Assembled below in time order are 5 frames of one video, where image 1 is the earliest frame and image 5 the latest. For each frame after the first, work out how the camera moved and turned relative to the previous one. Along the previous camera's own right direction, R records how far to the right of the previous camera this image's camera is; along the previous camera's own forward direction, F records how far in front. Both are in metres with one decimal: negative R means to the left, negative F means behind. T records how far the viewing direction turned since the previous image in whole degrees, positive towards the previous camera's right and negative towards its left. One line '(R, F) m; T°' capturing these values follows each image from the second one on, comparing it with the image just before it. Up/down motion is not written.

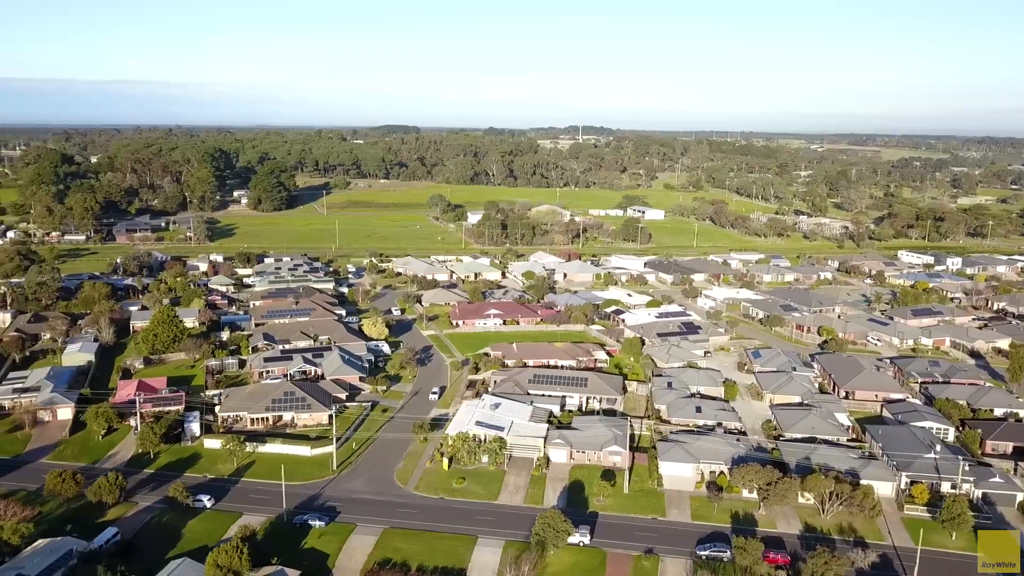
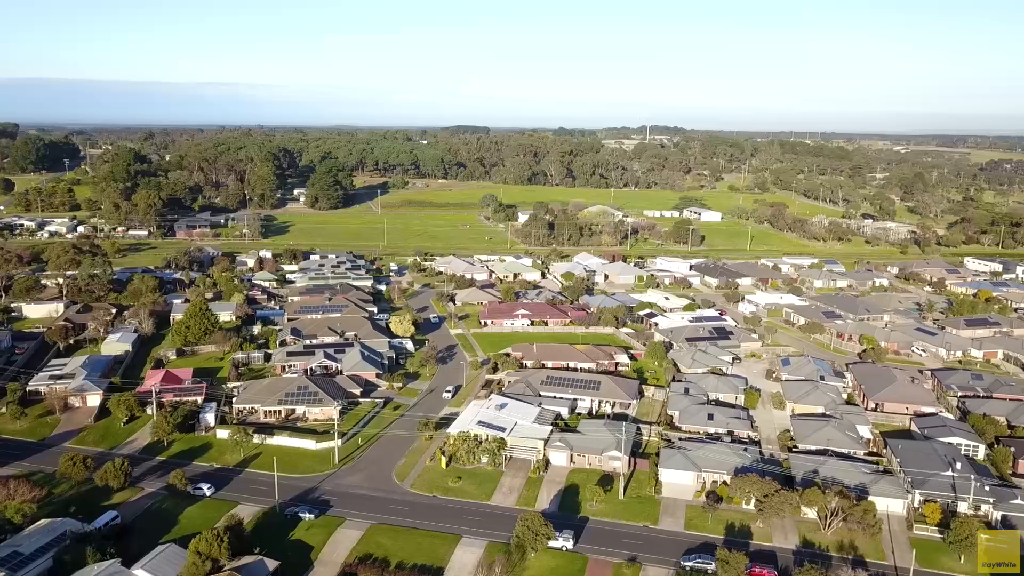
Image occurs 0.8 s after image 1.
(+2.0, +0.2) m; -5°
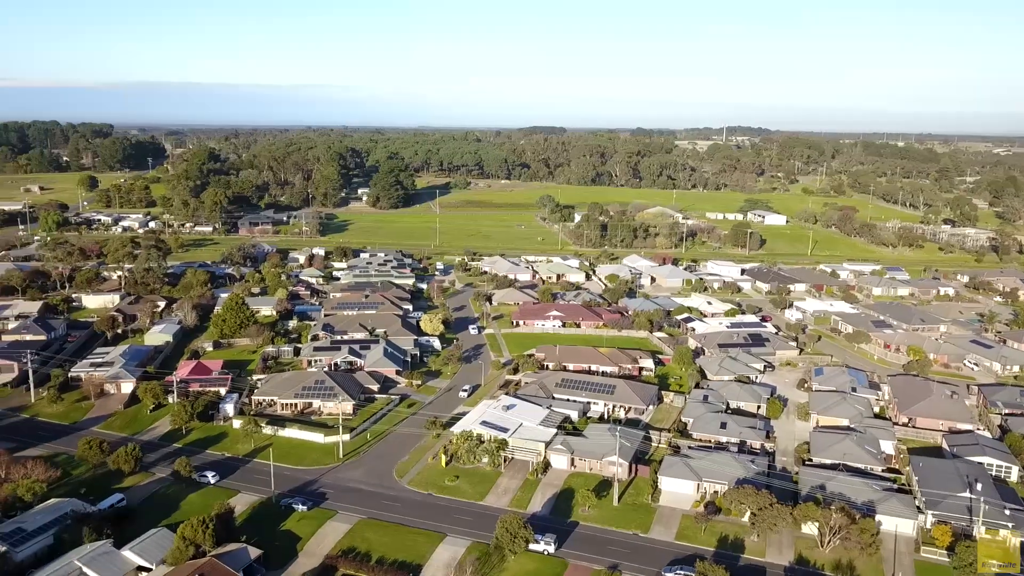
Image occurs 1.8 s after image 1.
(+2.1, +0.2) m; -6°
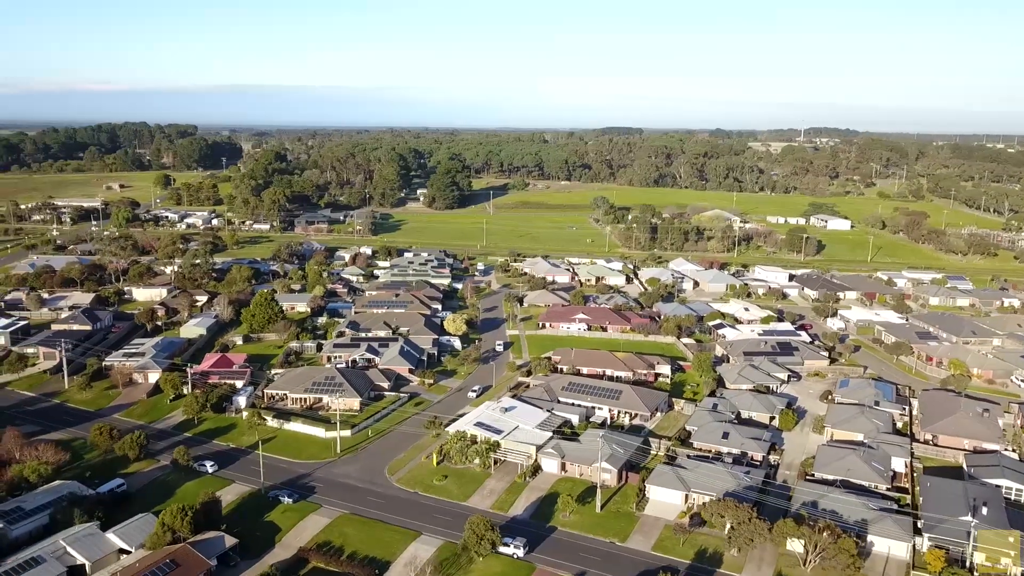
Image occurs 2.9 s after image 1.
(+2.4, +0.1) m; -6°
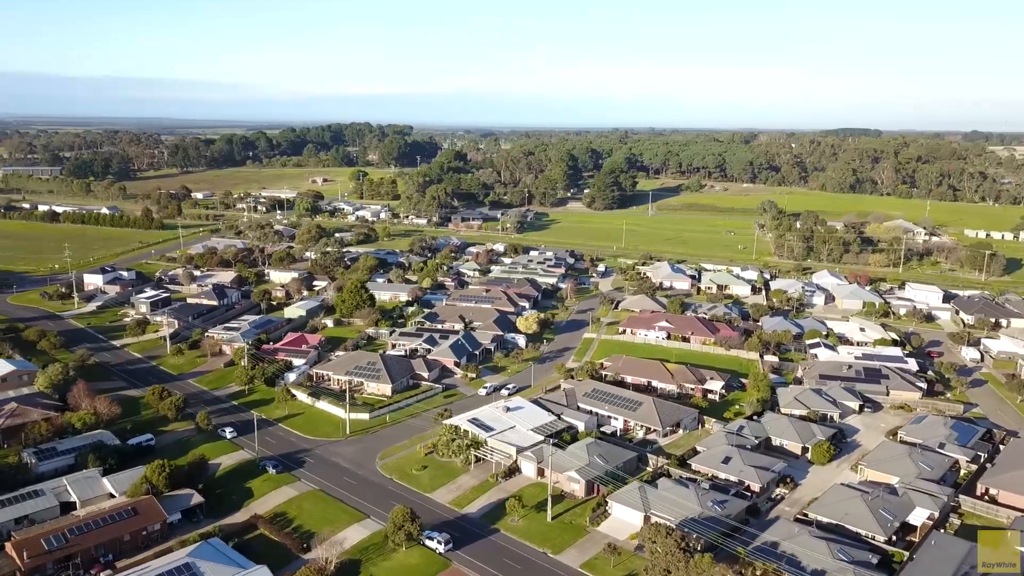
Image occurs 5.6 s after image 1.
(+6.5, +1.0) m; -16°
